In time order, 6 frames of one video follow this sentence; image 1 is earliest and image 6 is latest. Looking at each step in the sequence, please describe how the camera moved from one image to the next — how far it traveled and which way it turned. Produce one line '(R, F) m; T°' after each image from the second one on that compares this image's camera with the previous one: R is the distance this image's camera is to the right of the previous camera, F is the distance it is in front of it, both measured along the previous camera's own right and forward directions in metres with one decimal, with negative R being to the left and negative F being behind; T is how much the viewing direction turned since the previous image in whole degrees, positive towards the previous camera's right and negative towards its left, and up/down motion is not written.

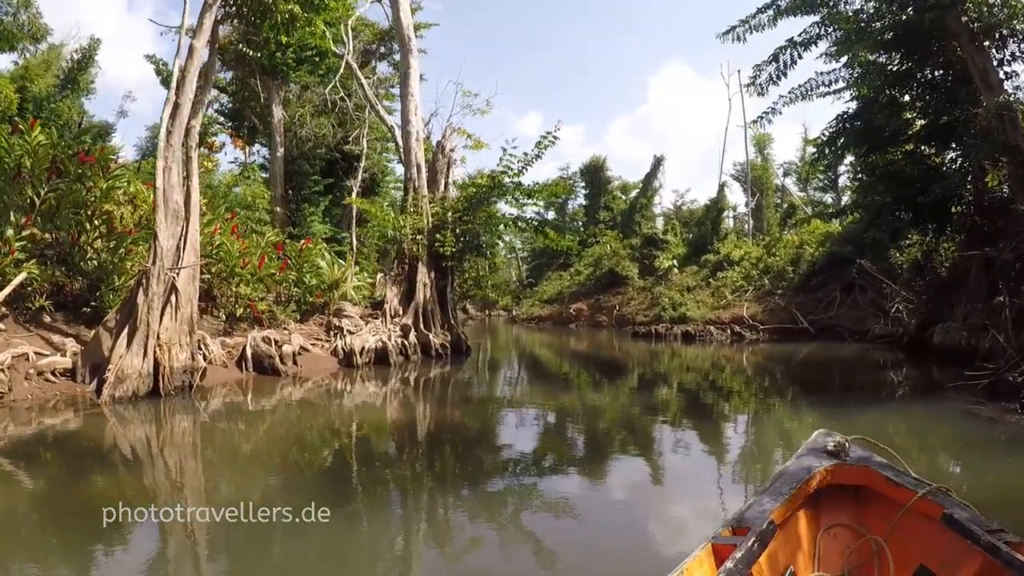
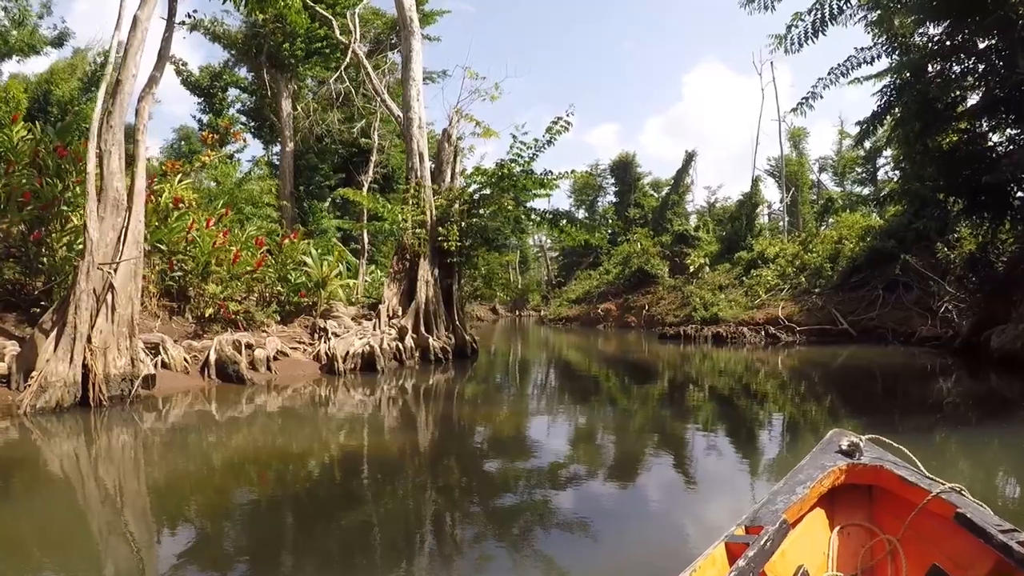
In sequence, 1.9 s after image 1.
(+0.5, +0.9) m; -3°
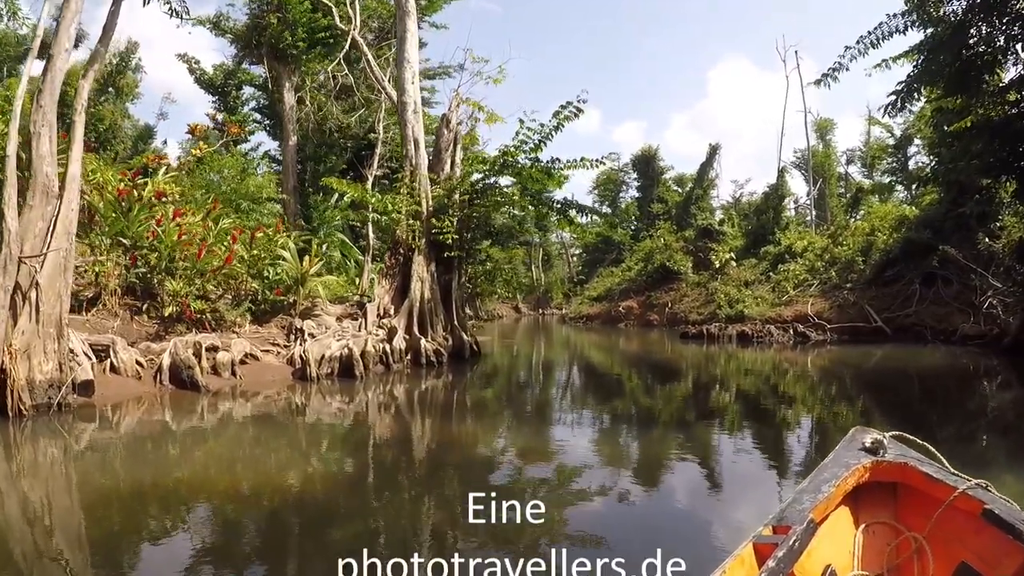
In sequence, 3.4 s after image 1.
(+0.4, +0.8) m; -2°
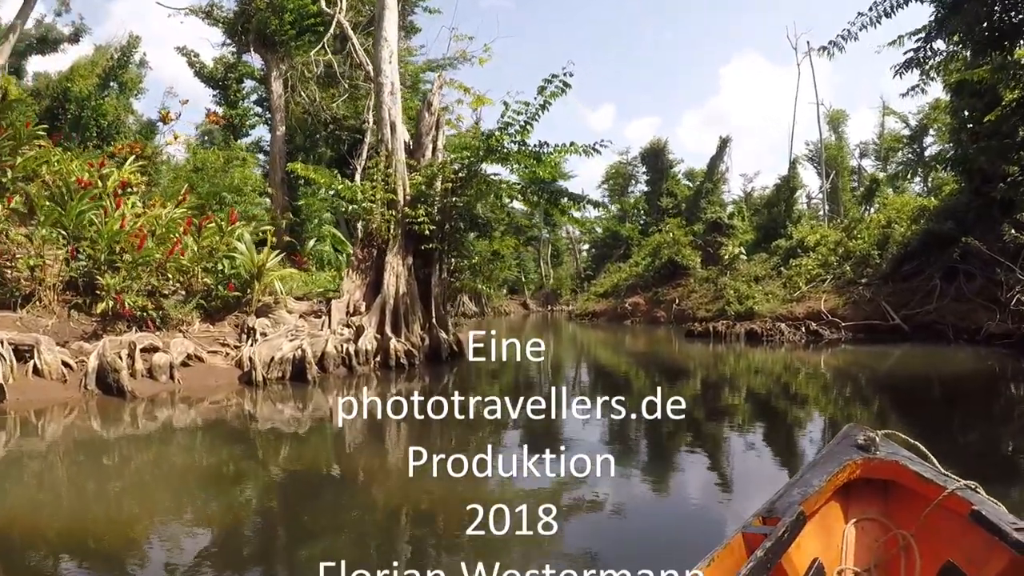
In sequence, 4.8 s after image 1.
(+0.4, +0.7) m; -1°
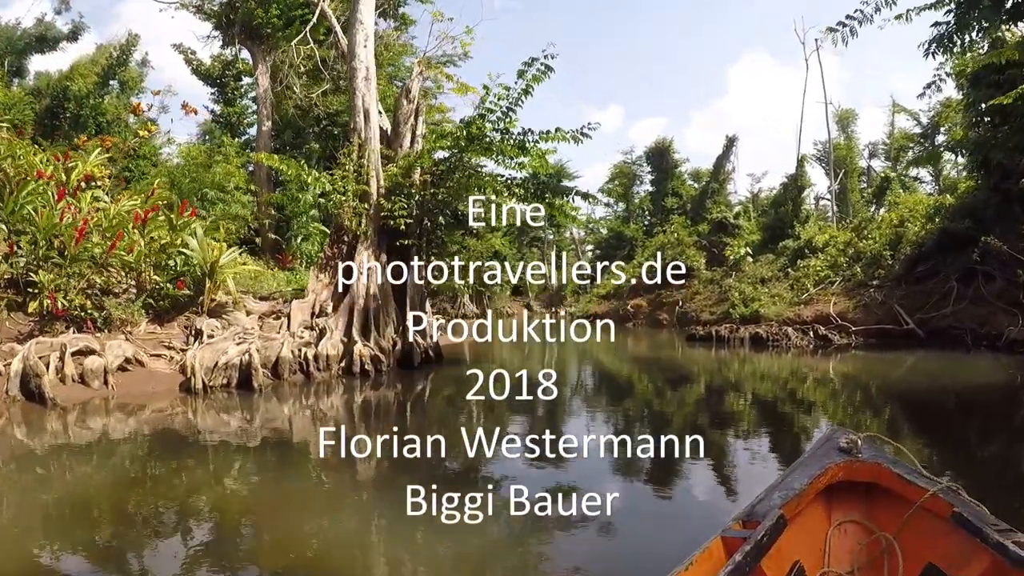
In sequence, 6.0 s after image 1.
(+0.3, +0.7) m; -1°
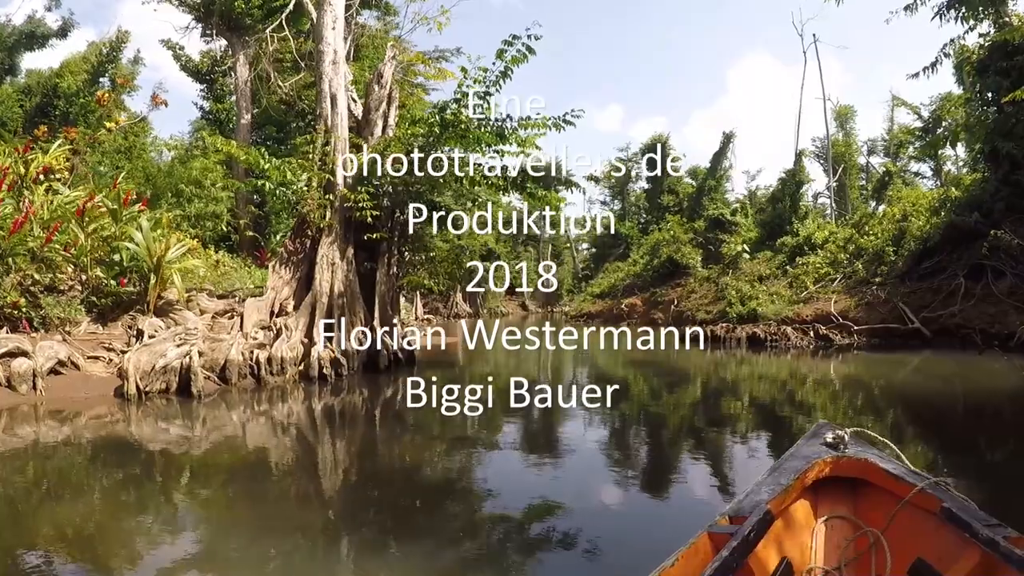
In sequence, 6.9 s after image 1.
(+0.3, +0.5) m; 0°
